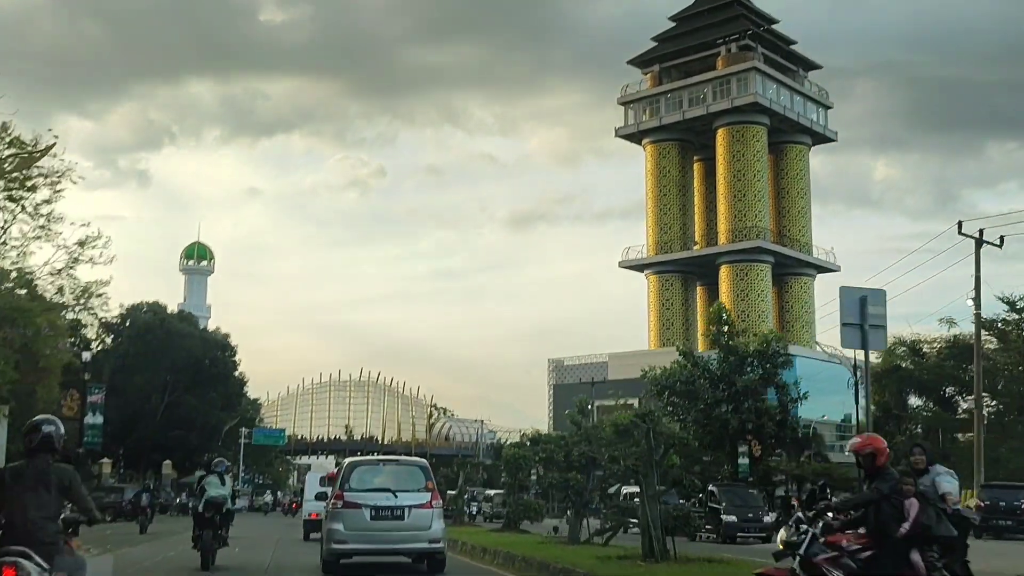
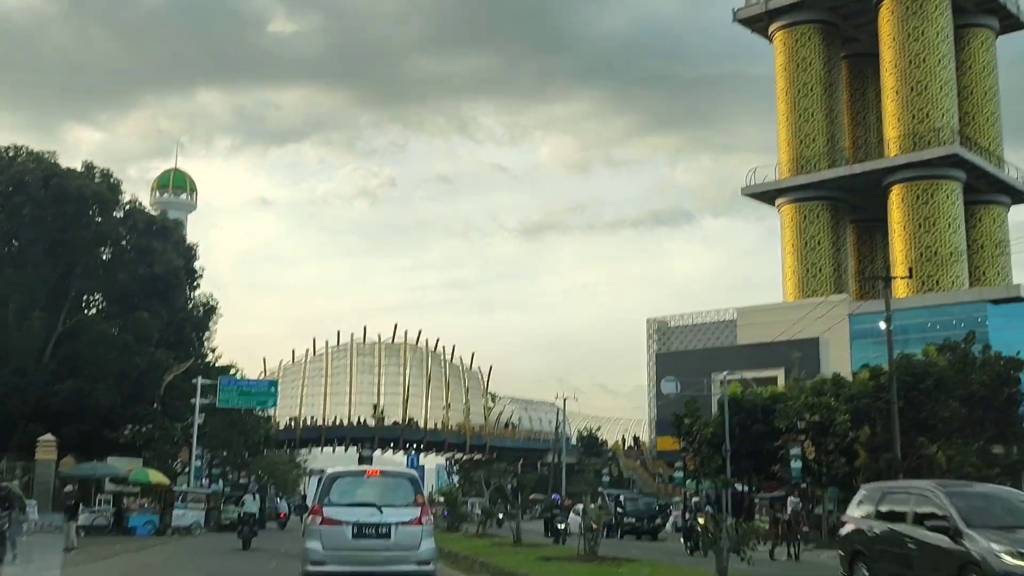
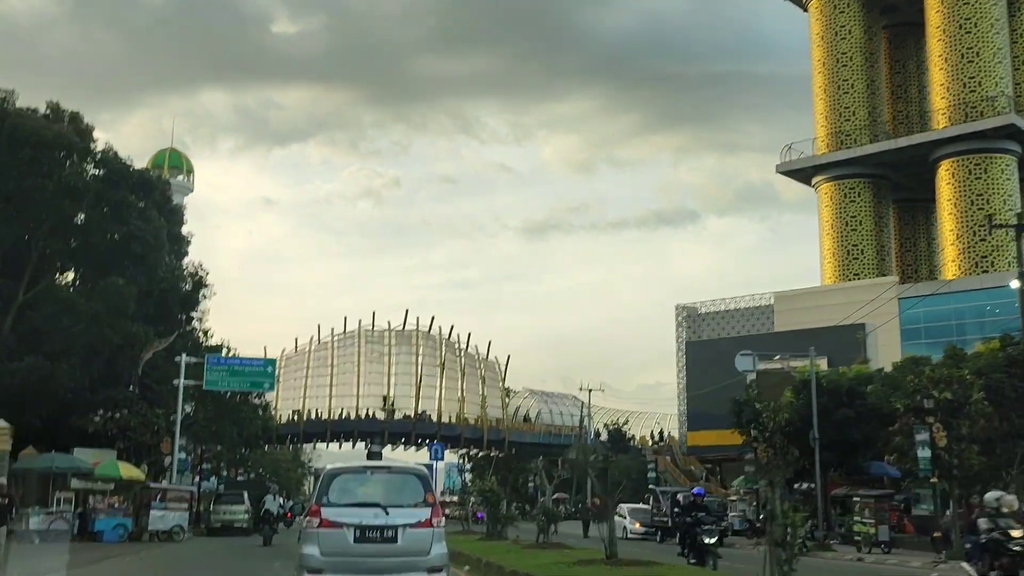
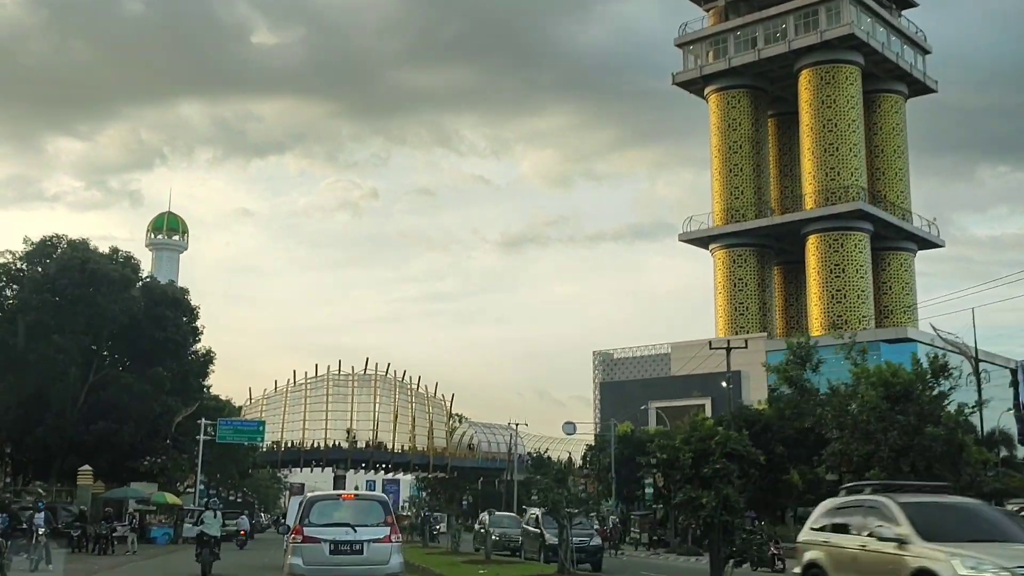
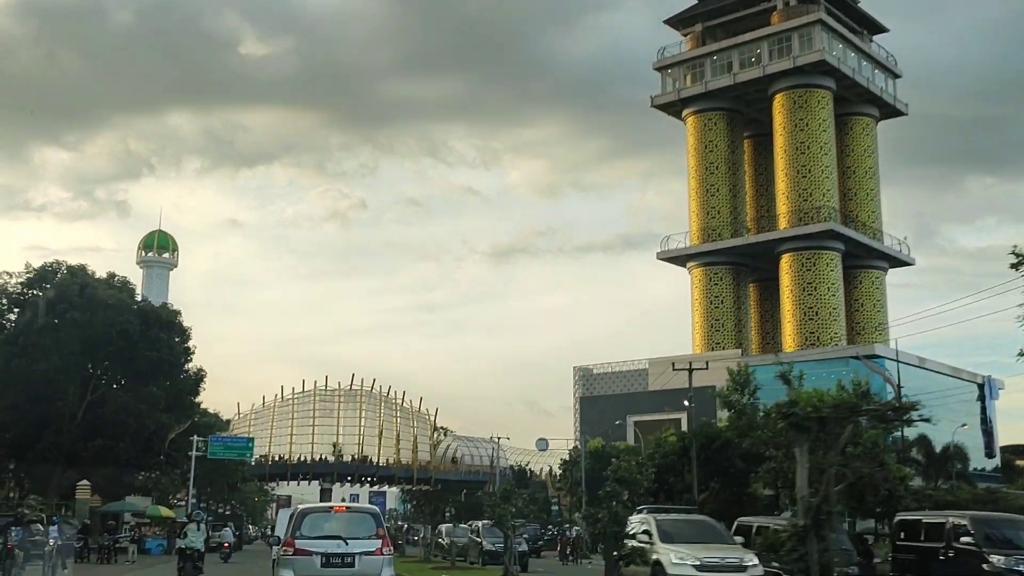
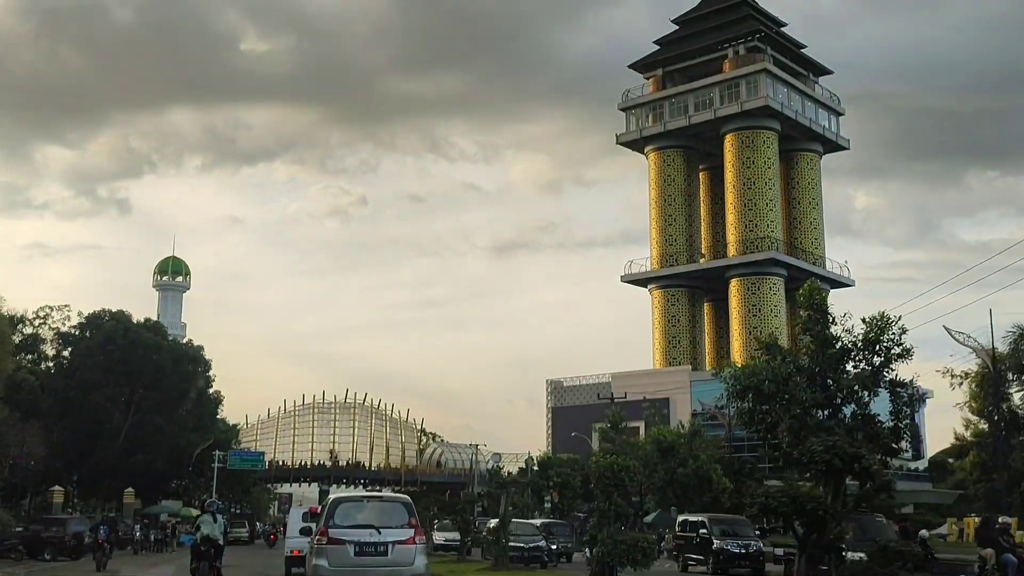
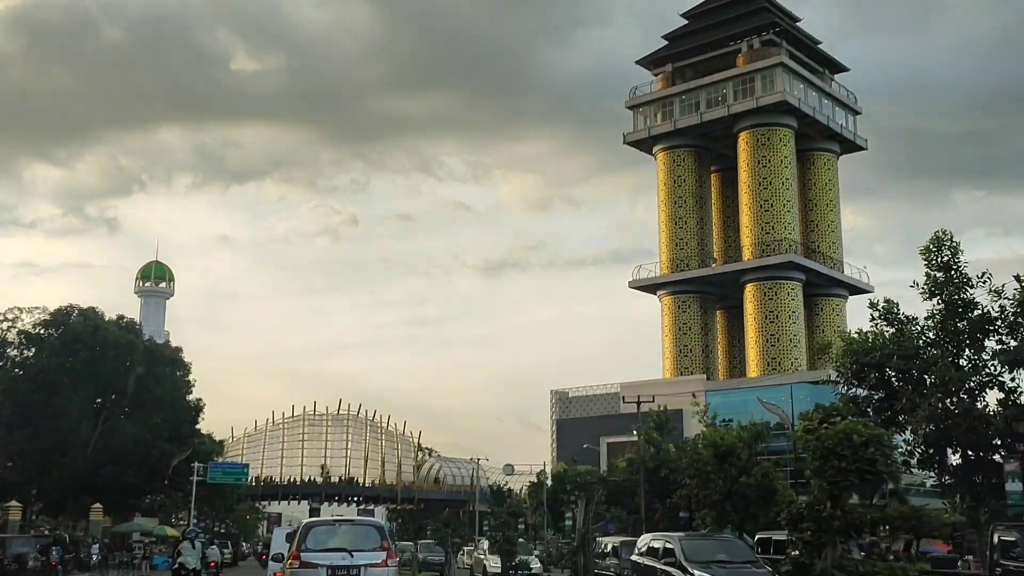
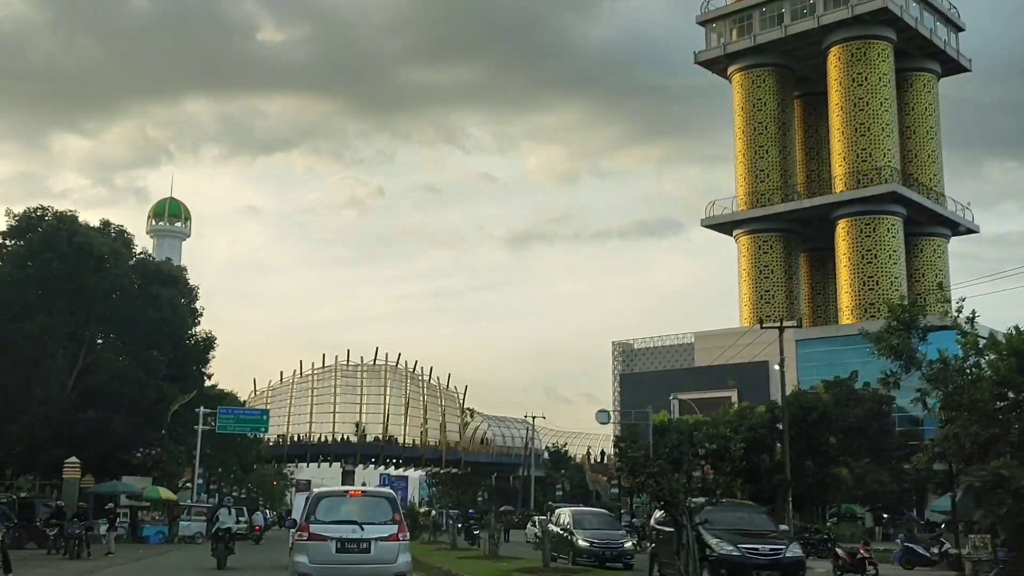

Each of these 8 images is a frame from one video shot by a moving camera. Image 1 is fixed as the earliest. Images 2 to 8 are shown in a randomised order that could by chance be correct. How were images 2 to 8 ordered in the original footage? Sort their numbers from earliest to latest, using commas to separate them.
6, 7, 5, 4, 8, 2, 3
